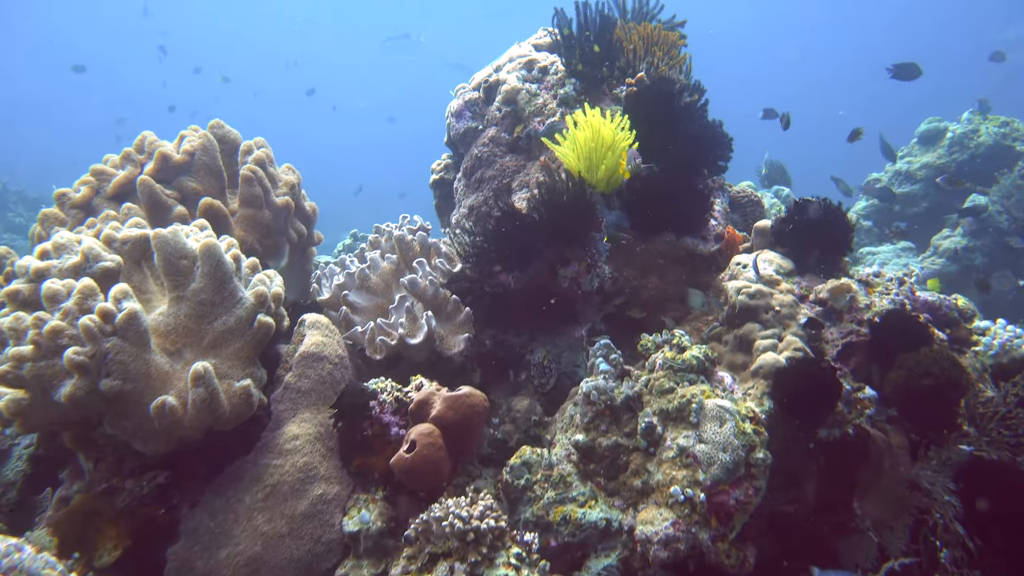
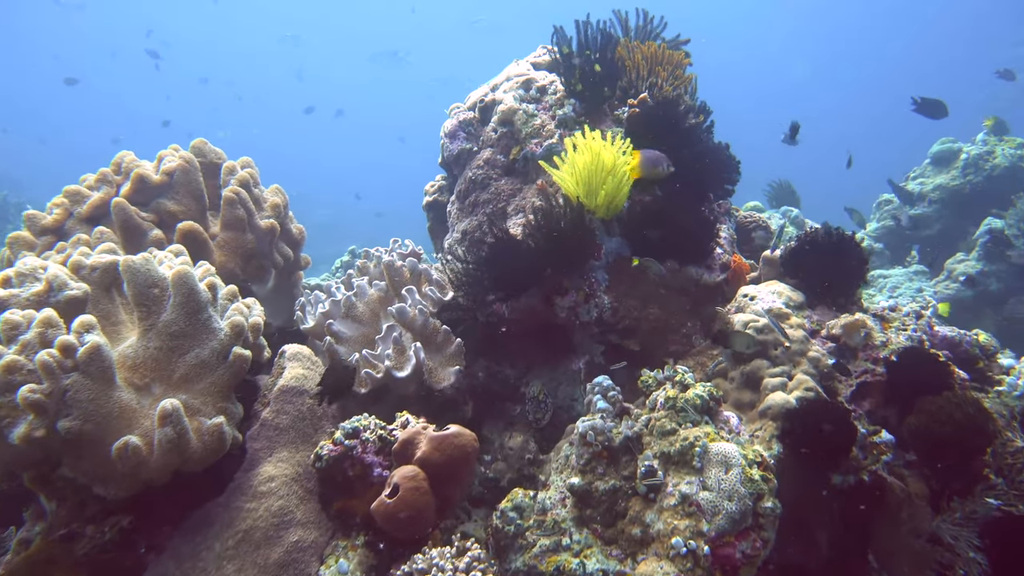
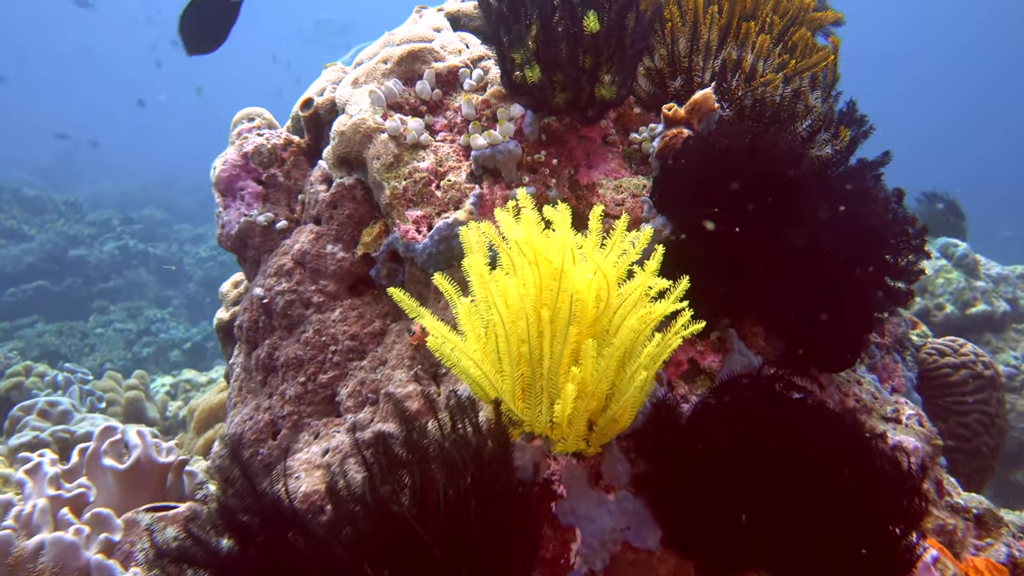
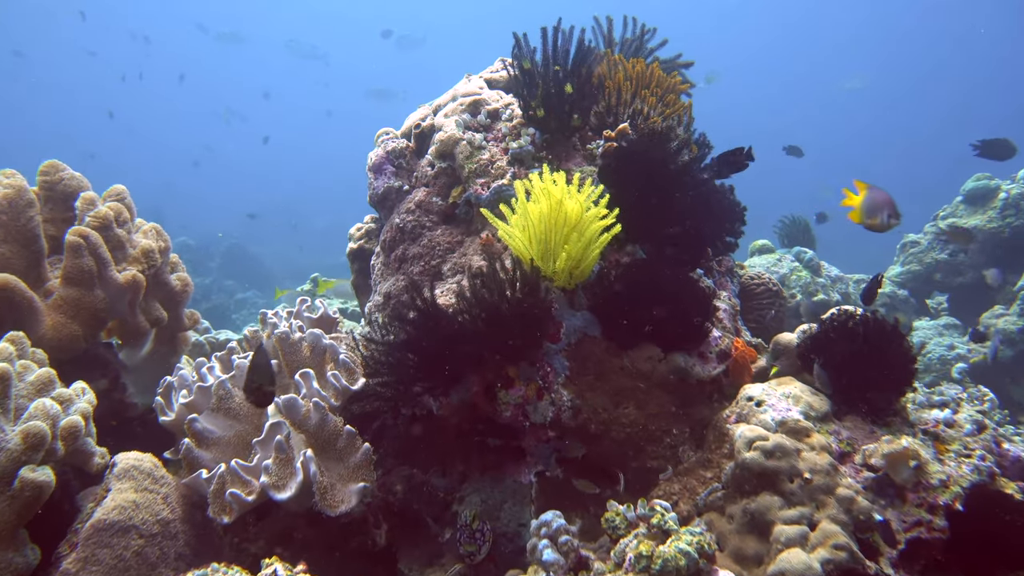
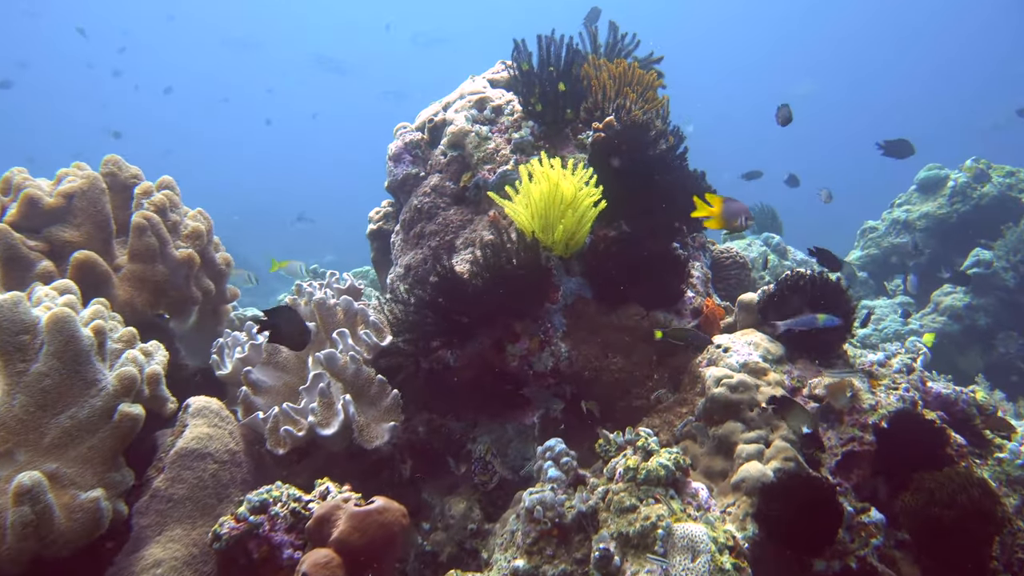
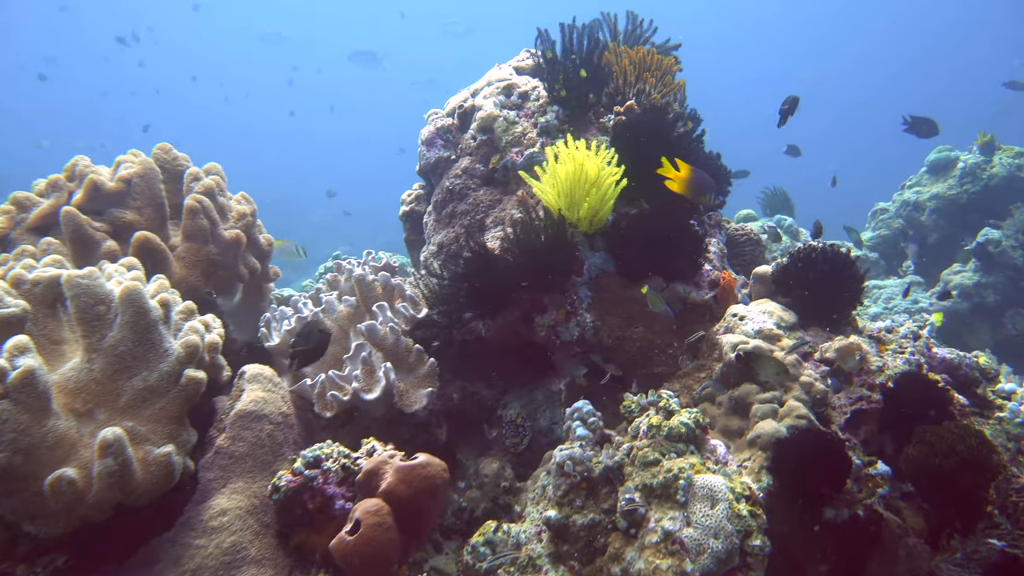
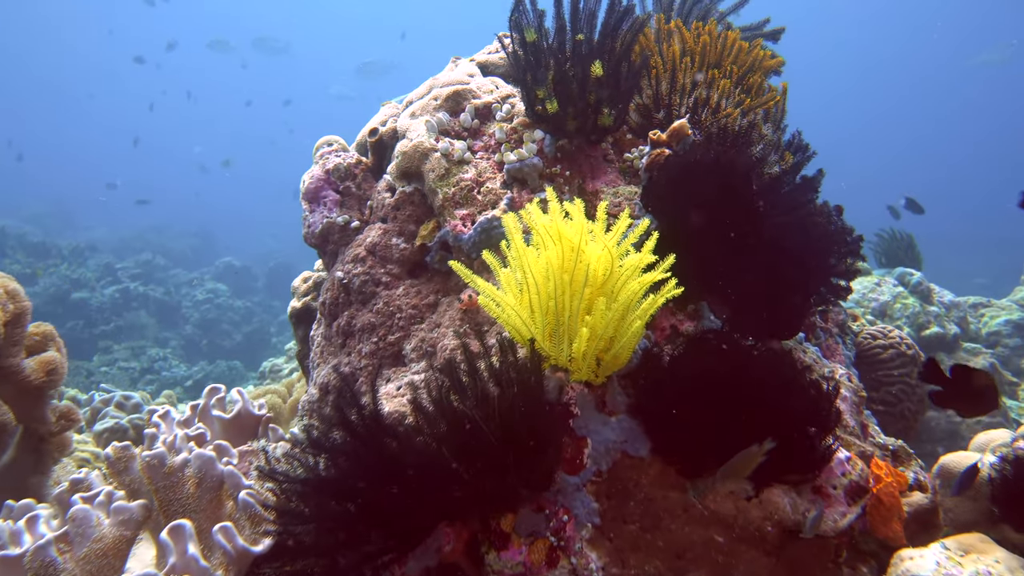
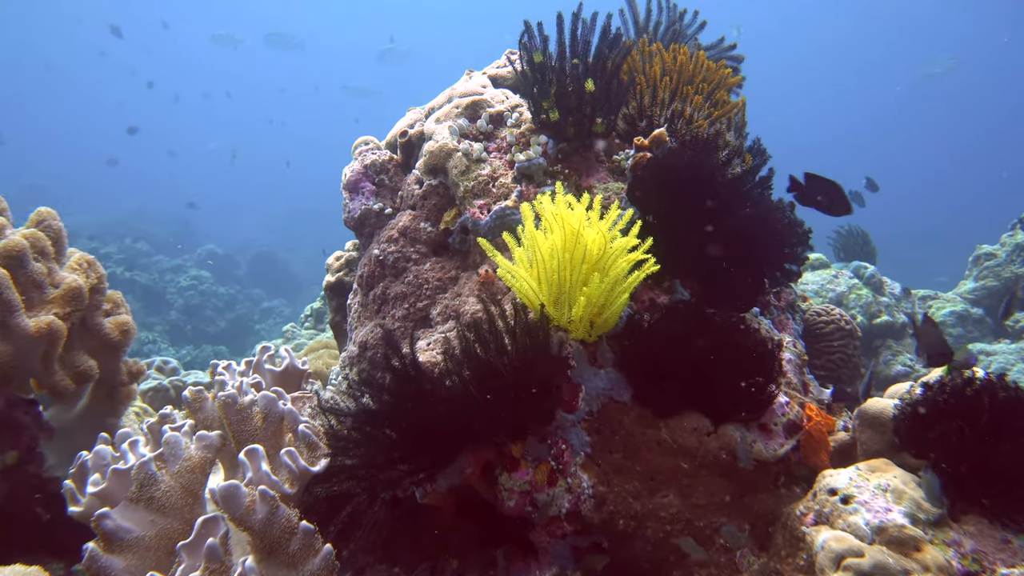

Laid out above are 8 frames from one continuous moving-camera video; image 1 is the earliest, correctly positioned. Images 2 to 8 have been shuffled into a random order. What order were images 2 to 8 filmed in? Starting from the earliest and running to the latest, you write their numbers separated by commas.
2, 6, 5, 4, 8, 7, 3
